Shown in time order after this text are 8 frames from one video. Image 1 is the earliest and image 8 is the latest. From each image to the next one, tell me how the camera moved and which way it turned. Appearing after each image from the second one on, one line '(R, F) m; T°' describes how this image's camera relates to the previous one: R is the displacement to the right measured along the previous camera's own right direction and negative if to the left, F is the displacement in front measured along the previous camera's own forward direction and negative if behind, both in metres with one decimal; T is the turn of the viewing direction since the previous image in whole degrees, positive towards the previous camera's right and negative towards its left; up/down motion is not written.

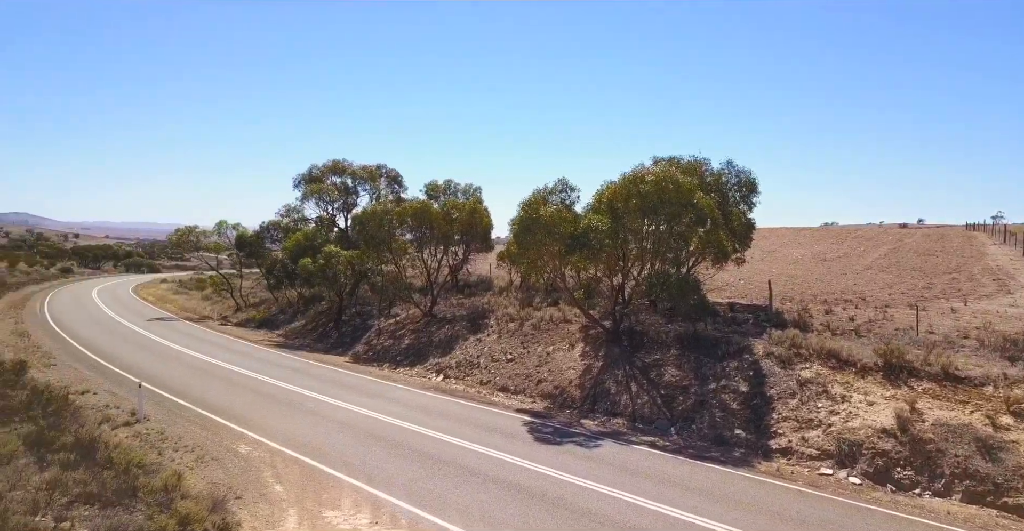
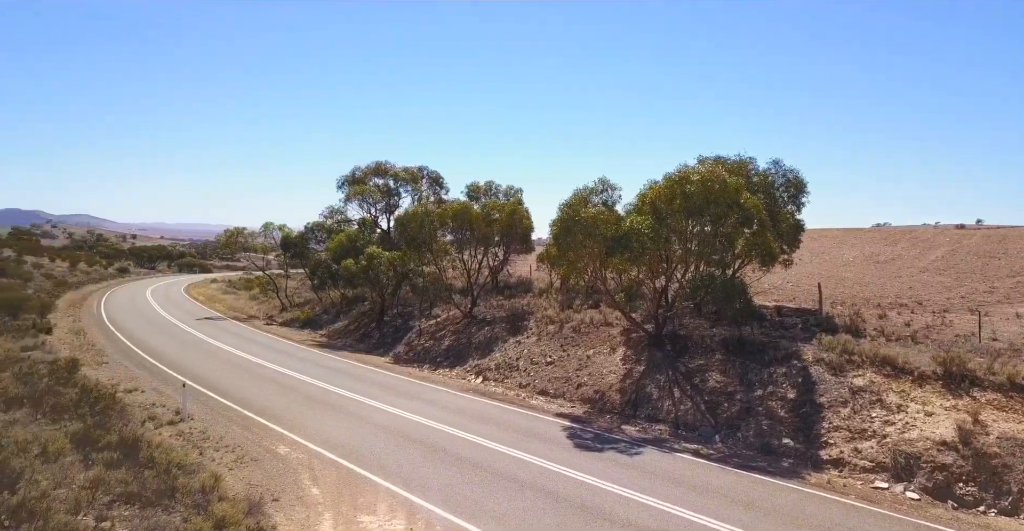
(+0.1, +0.3) m; -3°
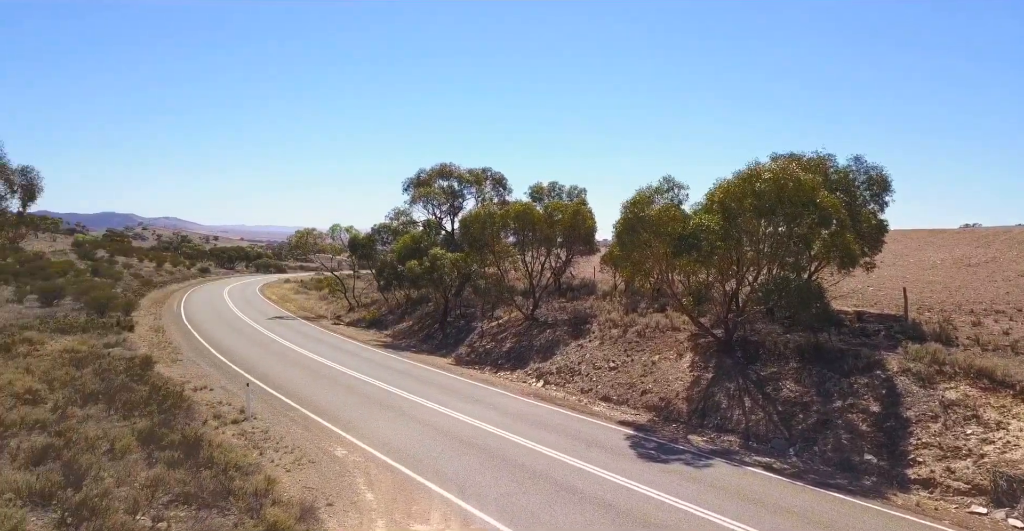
(+0.1, +0.5) m; -5°
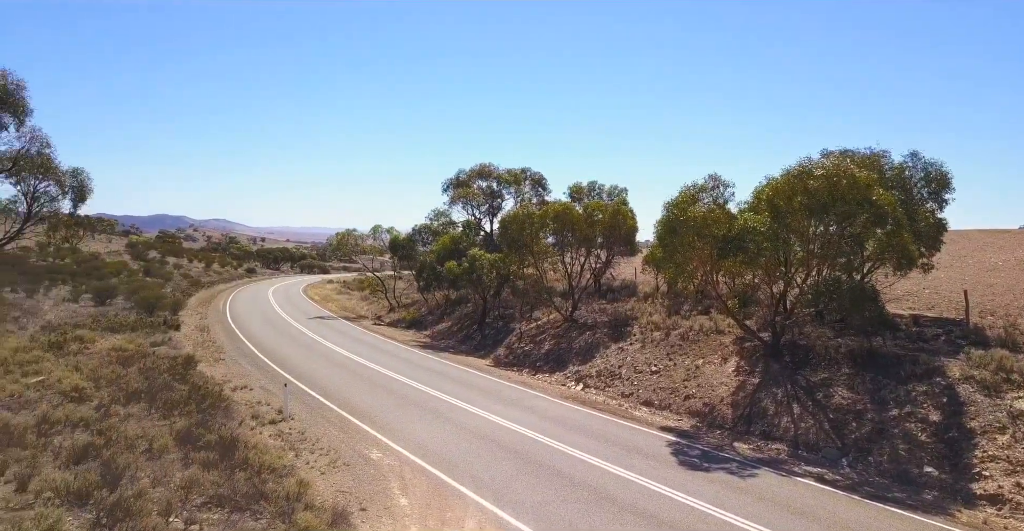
(0.0, +0.4) m; -3°
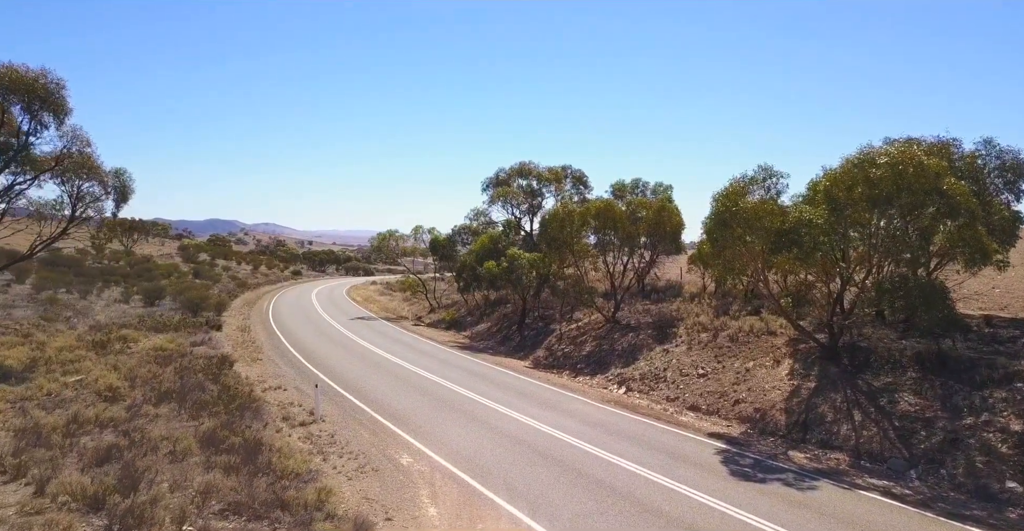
(+0.1, +0.8) m; -3°
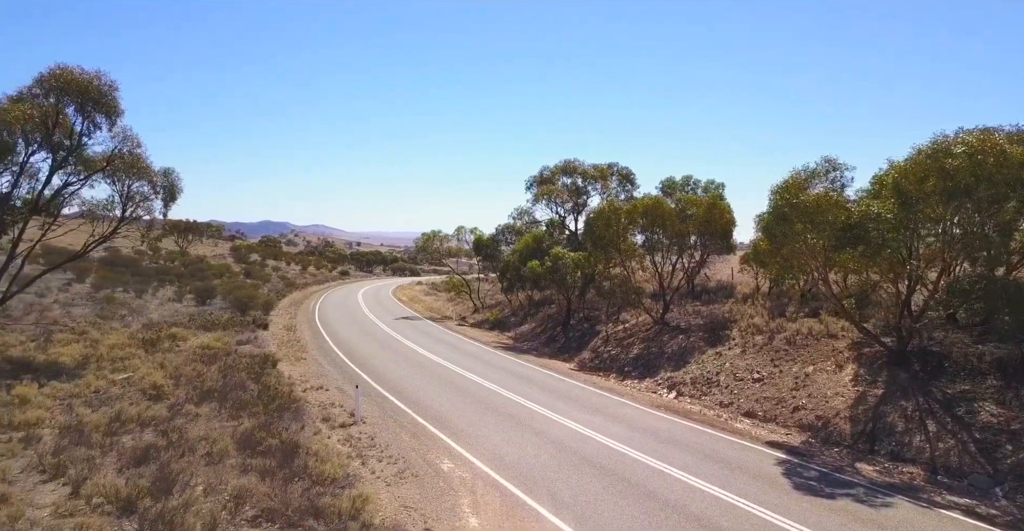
(0.0, +0.6) m; -4°
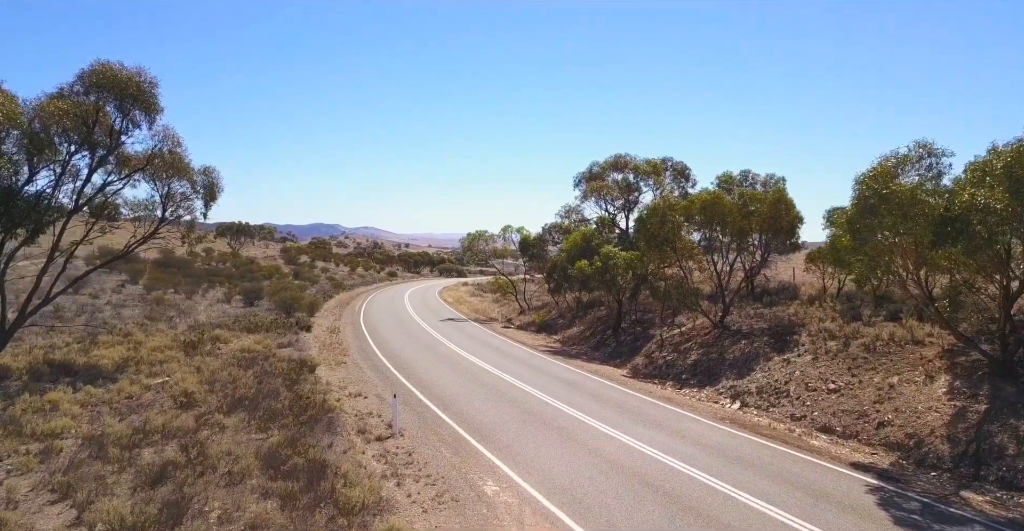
(-0.1, +1.4) m; -4°
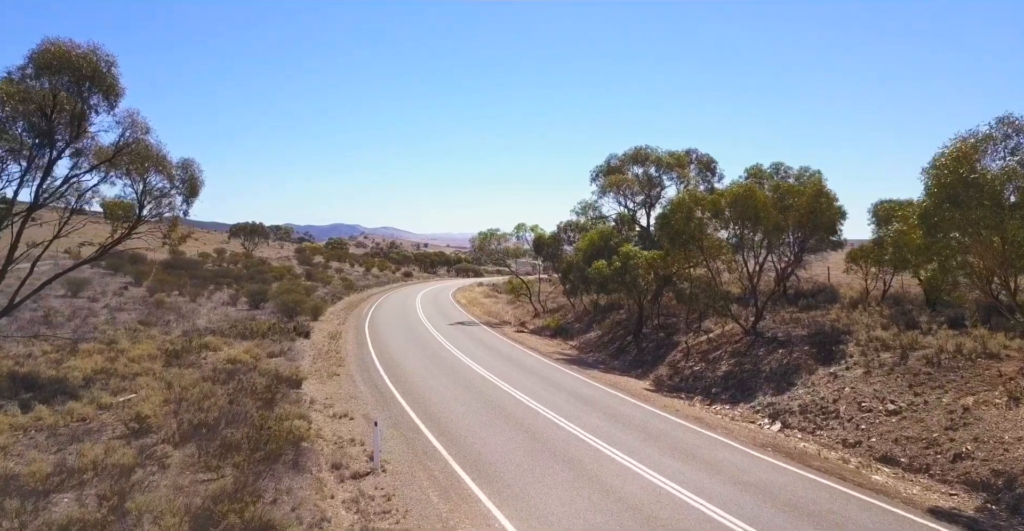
(+0.3, +2.5) m; -1°
